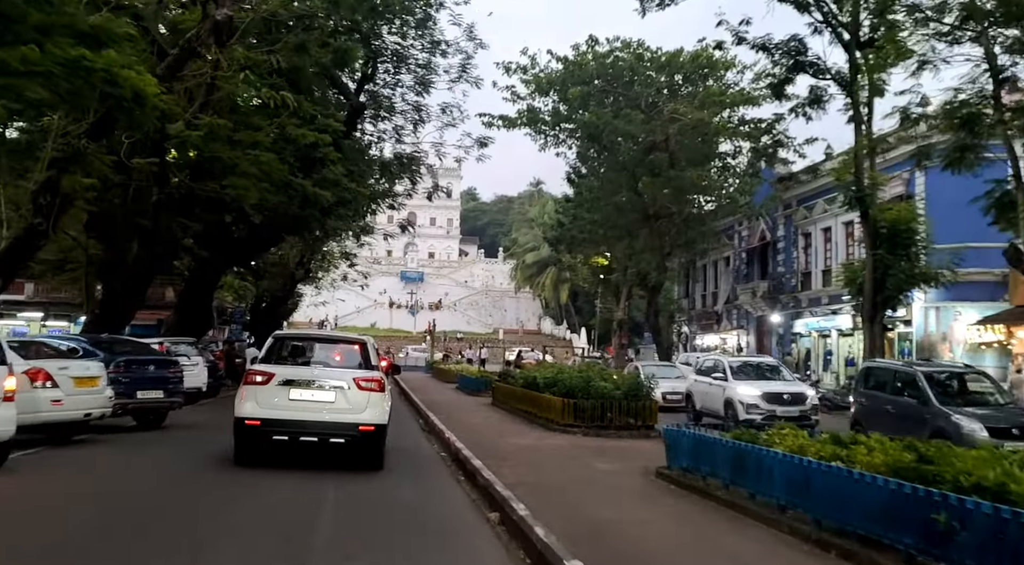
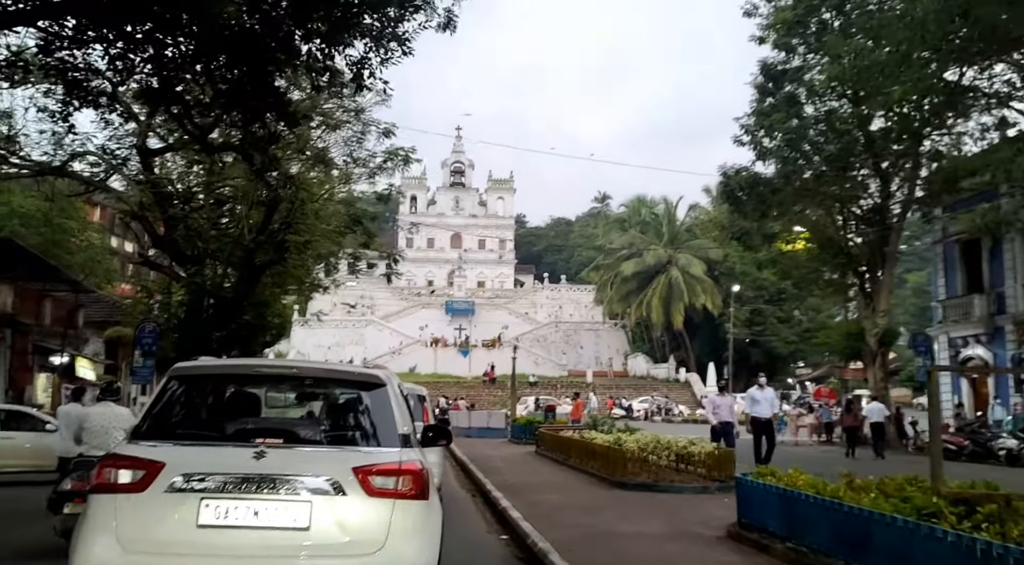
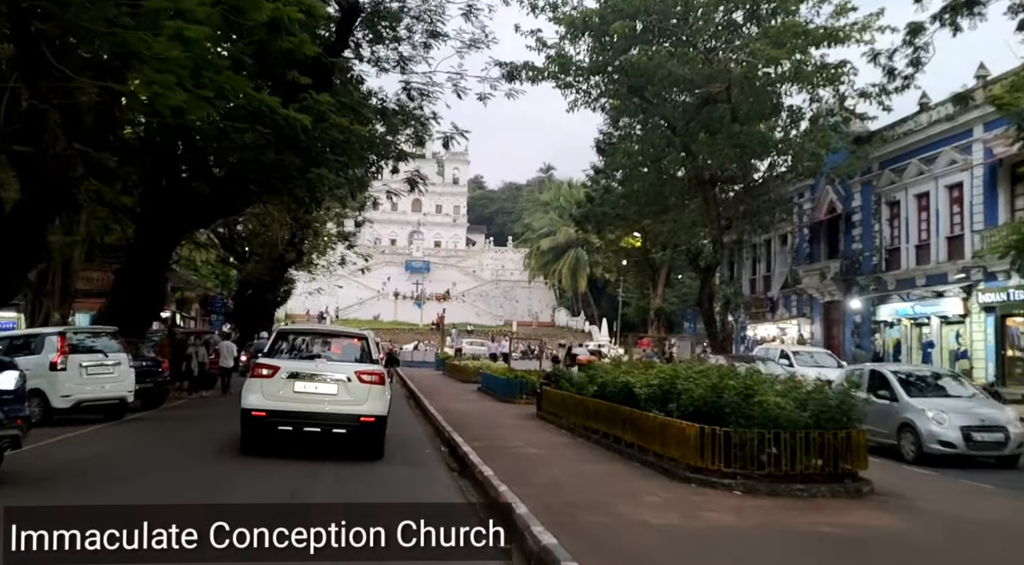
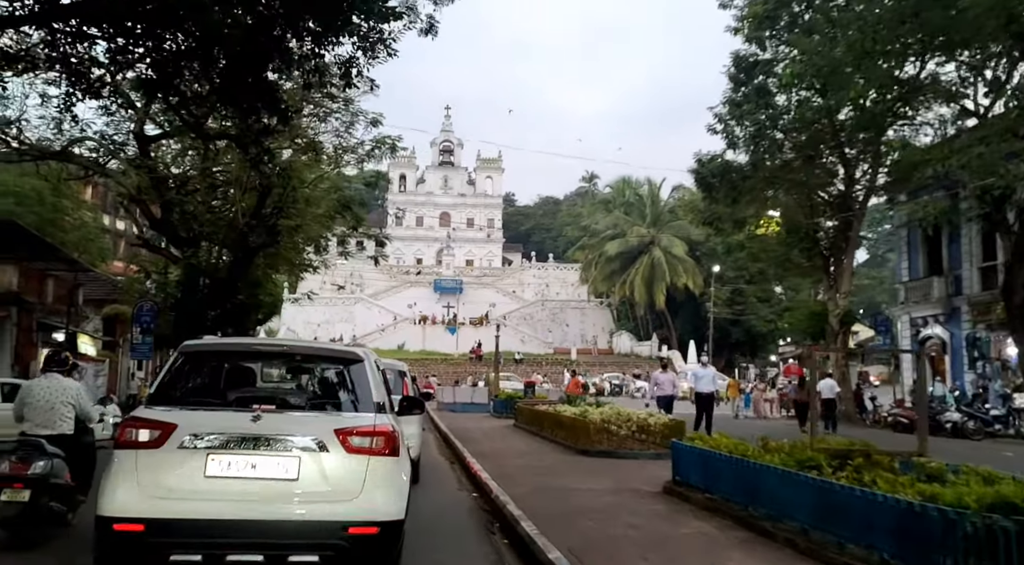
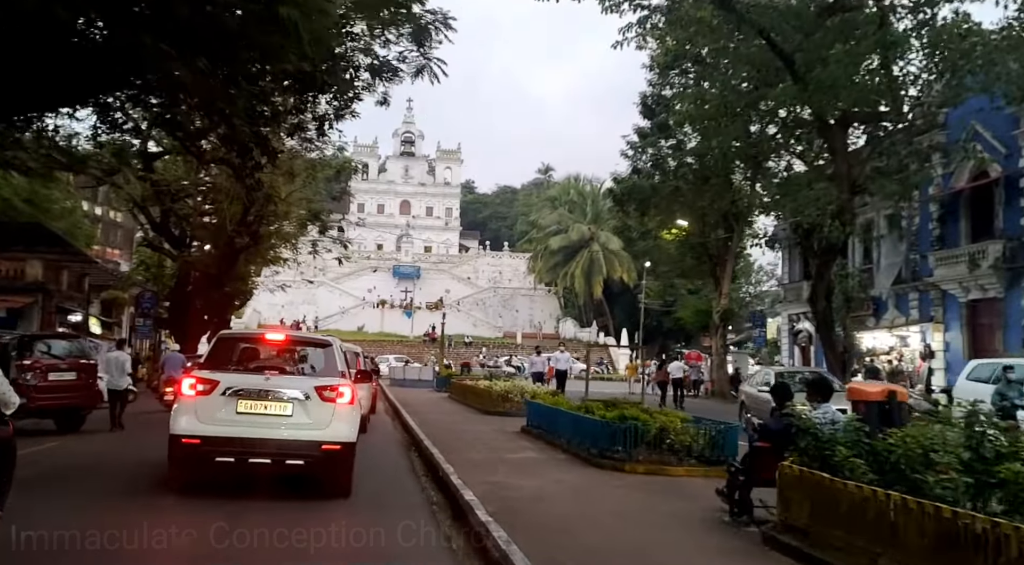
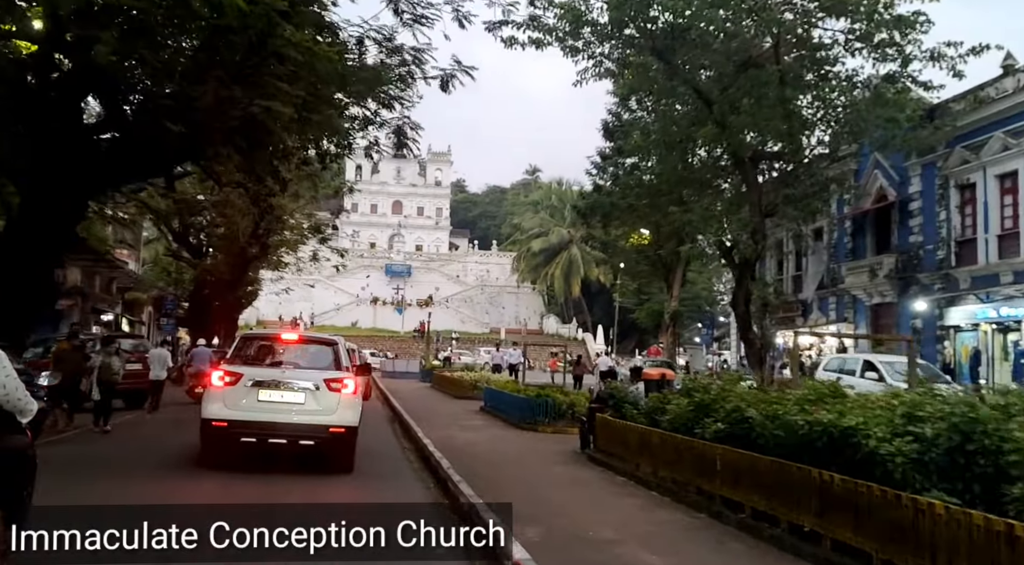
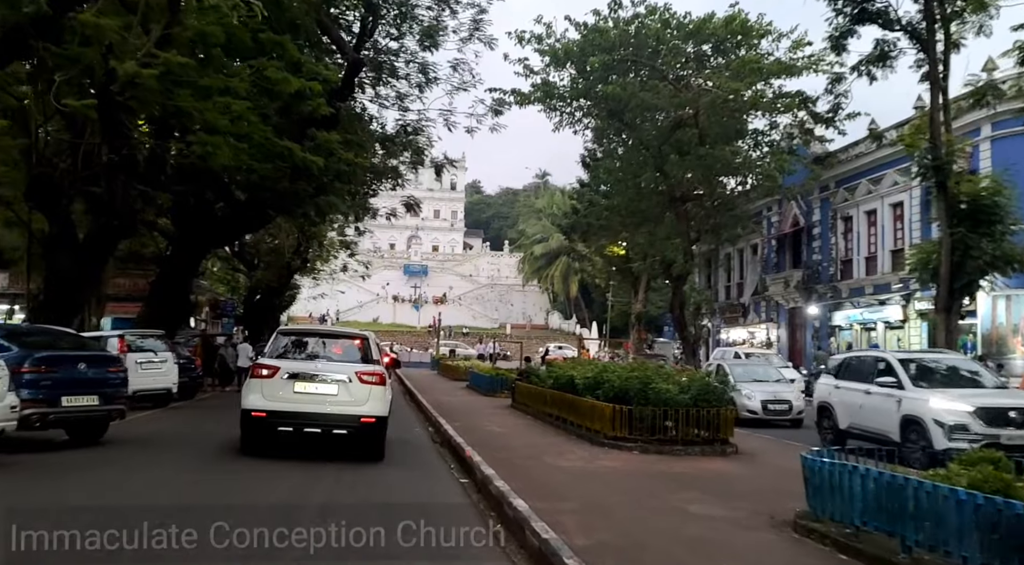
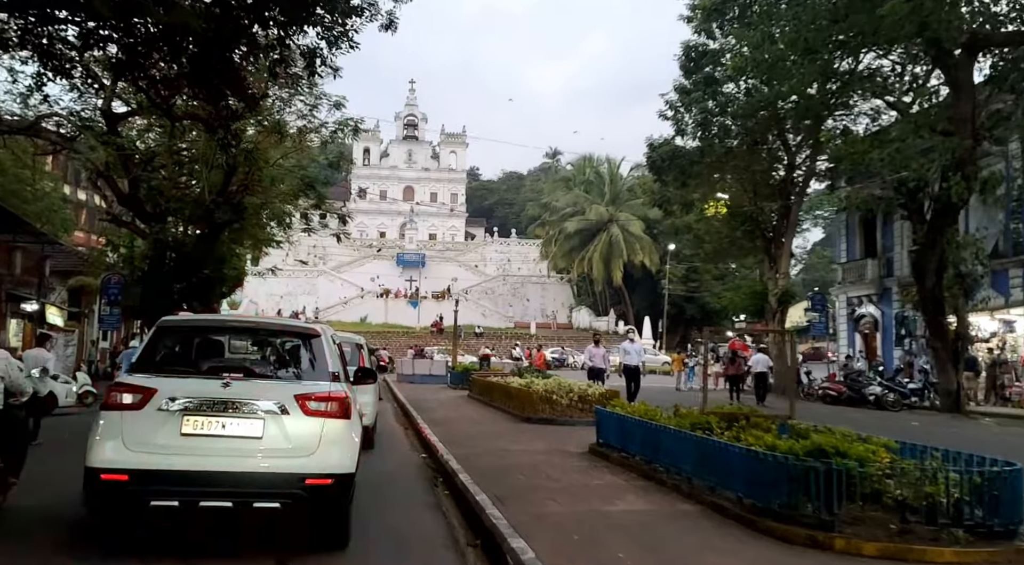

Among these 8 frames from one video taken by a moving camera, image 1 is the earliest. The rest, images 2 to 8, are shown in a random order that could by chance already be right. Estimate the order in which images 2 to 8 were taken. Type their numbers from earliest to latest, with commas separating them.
7, 3, 6, 5, 8, 4, 2
